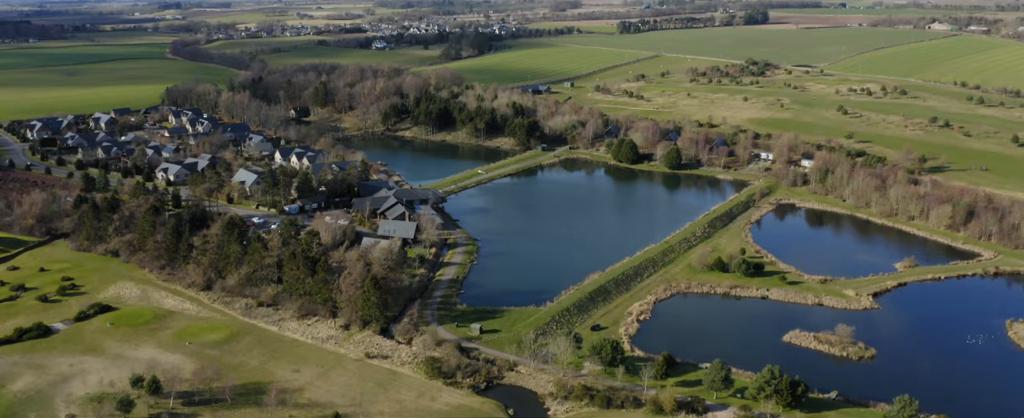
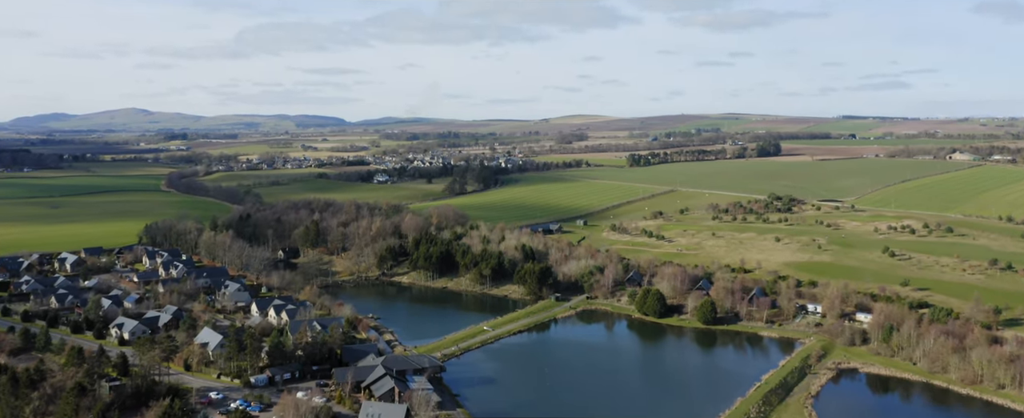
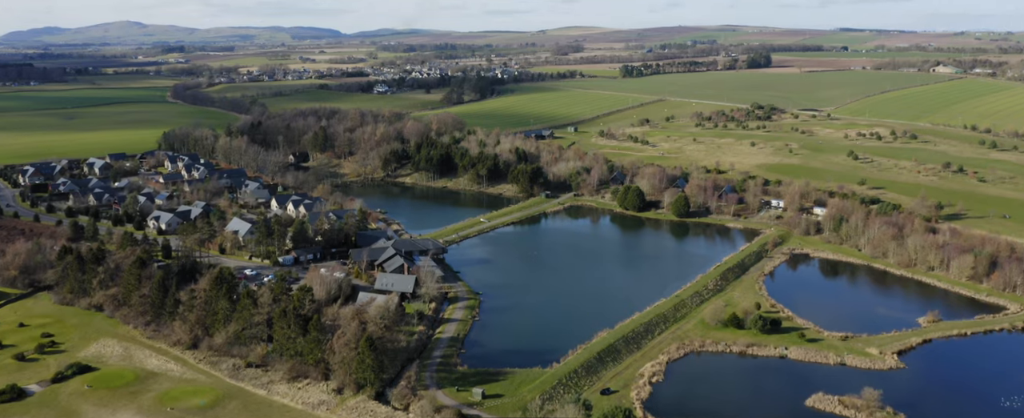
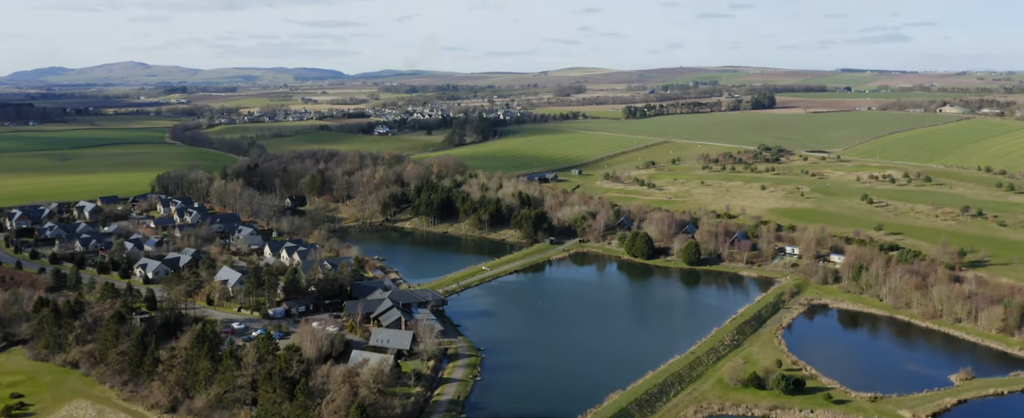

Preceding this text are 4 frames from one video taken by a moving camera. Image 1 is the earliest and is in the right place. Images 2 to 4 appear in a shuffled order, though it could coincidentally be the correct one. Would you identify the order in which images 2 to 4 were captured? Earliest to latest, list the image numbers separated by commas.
3, 4, 2
